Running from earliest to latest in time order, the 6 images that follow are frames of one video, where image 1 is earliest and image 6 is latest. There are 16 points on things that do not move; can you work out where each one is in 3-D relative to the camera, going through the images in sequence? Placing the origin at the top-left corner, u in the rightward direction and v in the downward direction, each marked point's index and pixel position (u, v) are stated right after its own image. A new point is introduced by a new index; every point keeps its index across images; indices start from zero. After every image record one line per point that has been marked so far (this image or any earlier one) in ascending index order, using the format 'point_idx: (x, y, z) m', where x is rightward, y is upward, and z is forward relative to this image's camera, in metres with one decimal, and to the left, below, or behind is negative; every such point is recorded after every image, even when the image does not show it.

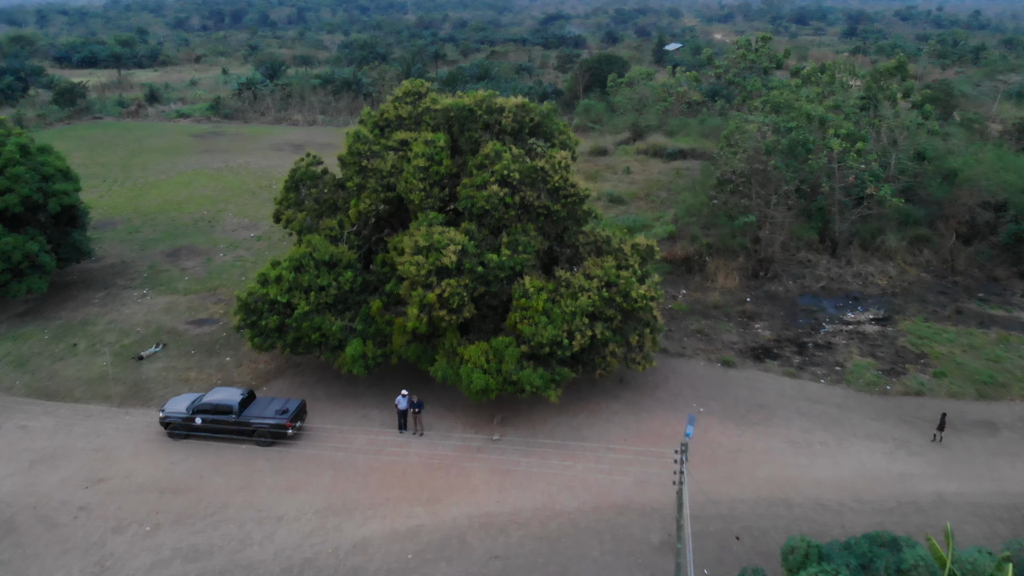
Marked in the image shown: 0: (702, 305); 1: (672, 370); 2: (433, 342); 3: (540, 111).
0: (+3.5, -0.3, +15.6) m
1: (+2.3, -1.2, +12.3) m
2: (-1.0, -0.7, +10.7) m
3: (+0.4, +2.4, +11.6) m
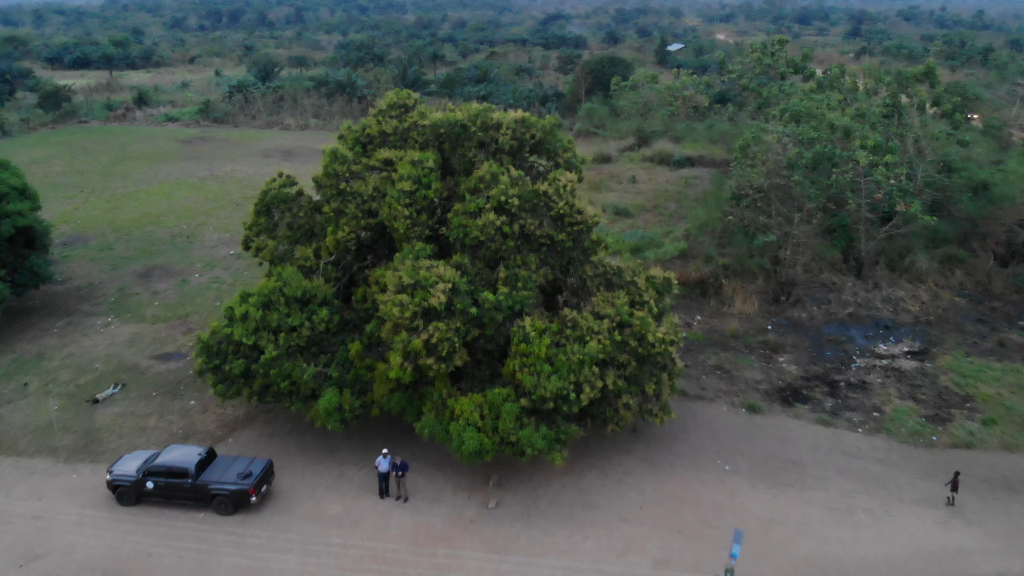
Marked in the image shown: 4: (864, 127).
0: (+3.4, -0.8, +14.2) m
1: (+2.3, -1.6, +10.9) m
2: (-1.0, -1.1, +9.4) m
3: (+0.4, +1.9, +10.2) m
4: (+6.9, +3.2, +16.8) m
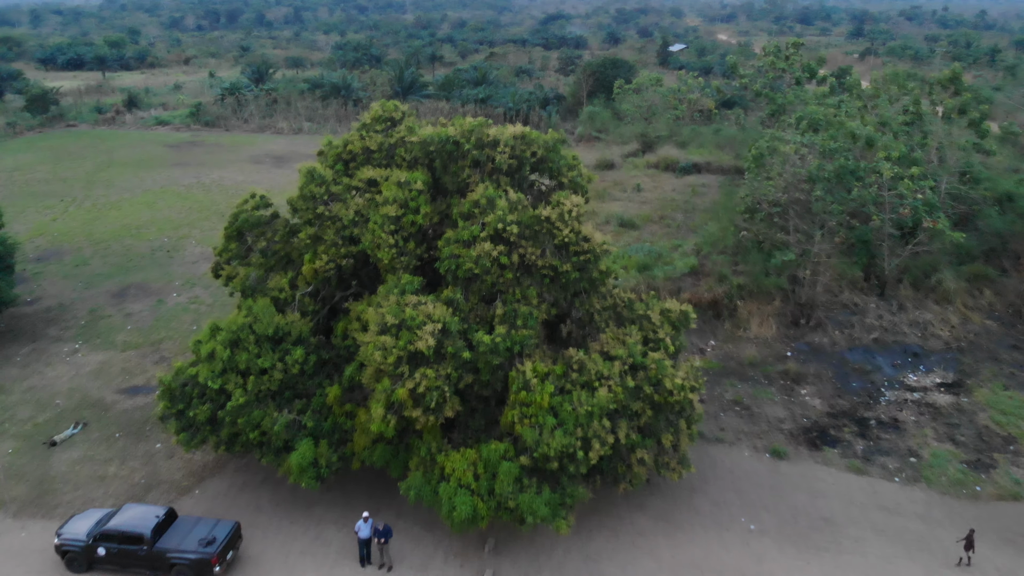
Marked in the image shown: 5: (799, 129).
0: (+3.4, -1.1, +13.2) m
1: (+2.3, -2.0, +9.8) m
2: (-1.0, -1.5, +8.3) m
3: (+0.3, +1.6, +9.2) m
4: (+6.8, +2.8, +15.7) m
5: (+5.6, +3.1, +16.7) m
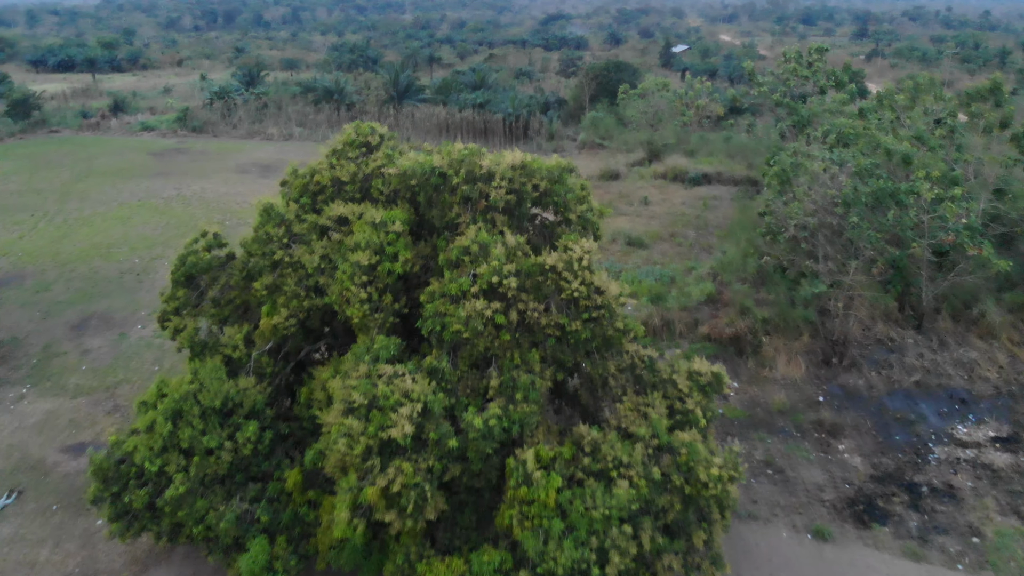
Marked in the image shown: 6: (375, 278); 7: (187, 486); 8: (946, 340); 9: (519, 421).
0: (+3.4, -1.7, +11.7) m
1: (+2.3, -2.6, +8.4) m
2: (-1.0, -2.0, +6.8) m
3: (+0.3, +1.0, +7.7) m
4: (+6.8, +2.3, +14.2) m
5: (+5.6, +2.6, +15.2) m
6: (-1.1, +0.1, +7.1) m
7: (-2.6, -1.6, +6.9) m
8: (+6.9, -0.8, +13.7) m
9: (+0.1, -1.0, +6.6) m
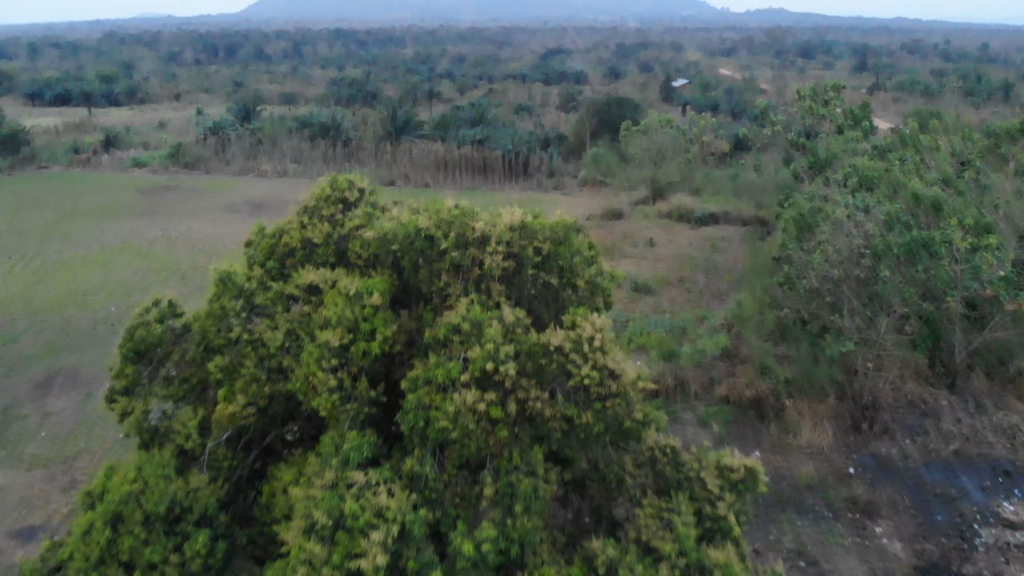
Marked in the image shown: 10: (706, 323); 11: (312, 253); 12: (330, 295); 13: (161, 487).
0: (+3.4, -2.4, +10.6) m
1: (+2.2, -3.2, +7.2) m
2: (-1.1, -2.6, +5.7) m
3: (+0.3, +0.4, +6.7) m
4: (+6.8, +1.4, +13.3) m
5: (+5.6, +1.7, +14.2) m
6: (-1.2, -0.5, +6.0) m
7: (-2.6, -2.2, +5.8) m
8: (+6.9, -1.7, +12.6) m
9: (0.0, -1.6, +5.5) m
10: (+3.5, -0.6, +15.3) m
11: (-1.6, +0.3, +7.0) m
12: (-1.3, -0.1, +6.4) m
13: (-2.6, -1.5, +6.3) m
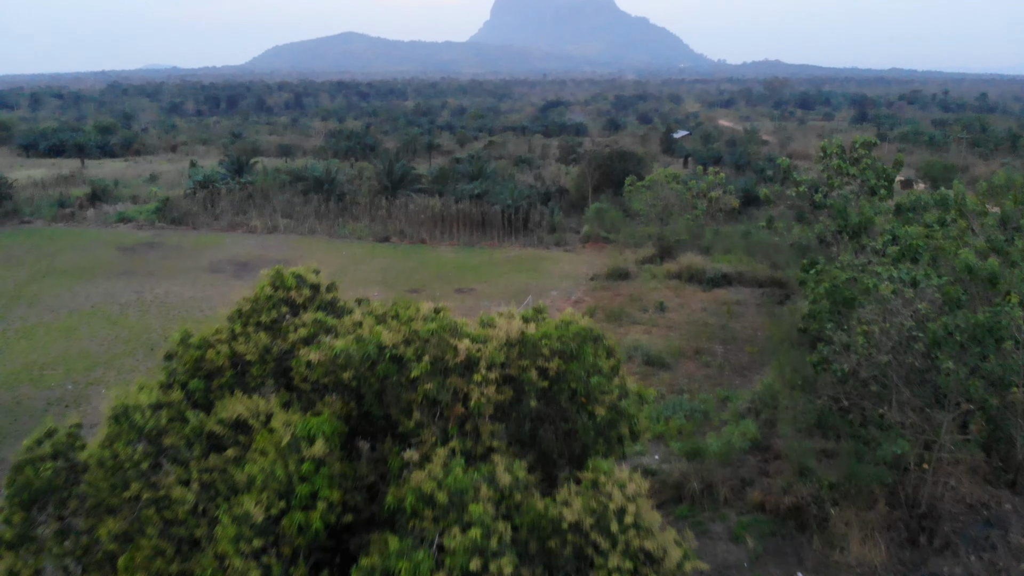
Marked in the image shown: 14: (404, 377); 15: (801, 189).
0: (+3.4, -3.4, +8.8) m
1: (+2.2, -4.0, +5.4) m
2: (-1.1, -3.3, +4.0) m
3: (+0.3, -0.4, +5.1) m
4: (+6.8, +0.3, +11.7) m
5: (+5.5, +0.5, +12.7) m
6: (-1.2, -1.3, +4.4) m
7: (-2.7, -2.9, +4.1) m
8: (+6.9, -2.8, +10.9) m
9: (0.0, -2.3, +3.8) m
10: (+3.4, -1.9, +13.7) m
11: (-1.6, -0.5, +5.4) m
12: (-1.4, -0.8, +4.8) m
13: (-2.6, -2.2, +4.7) m
14: (-0.6, -0.5, +4.9) m
15: (+5.4, +1.9, +16.1) m
